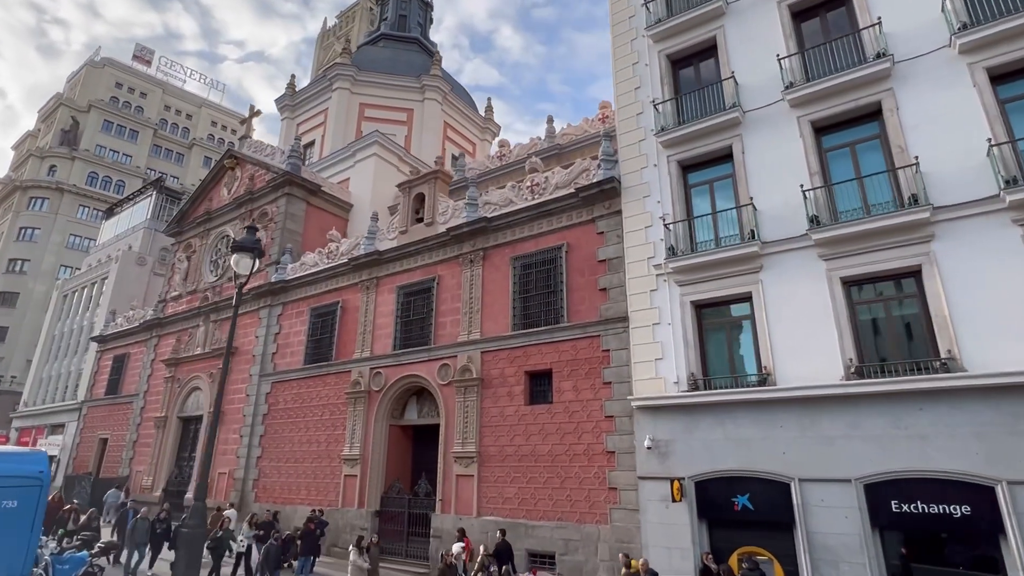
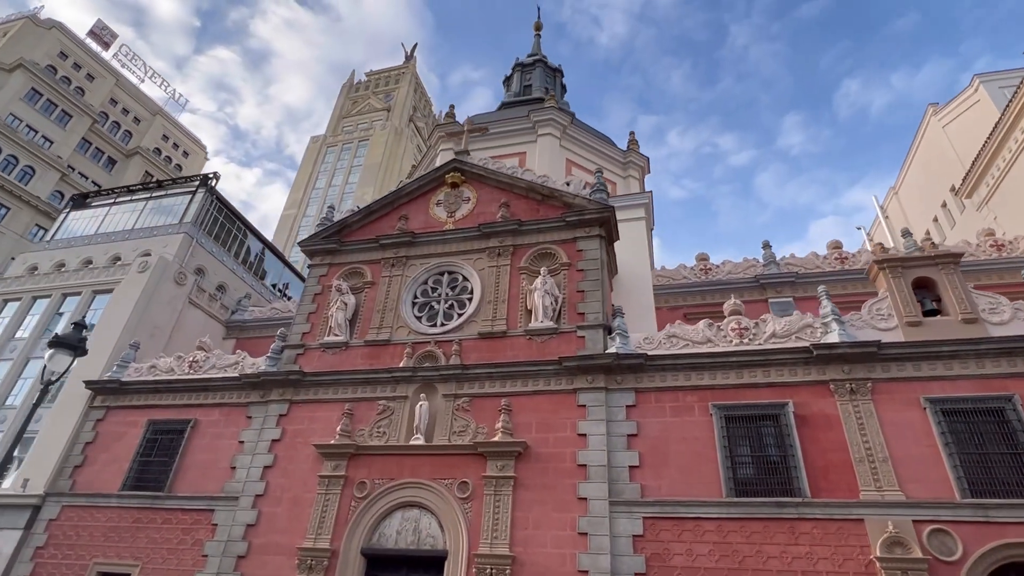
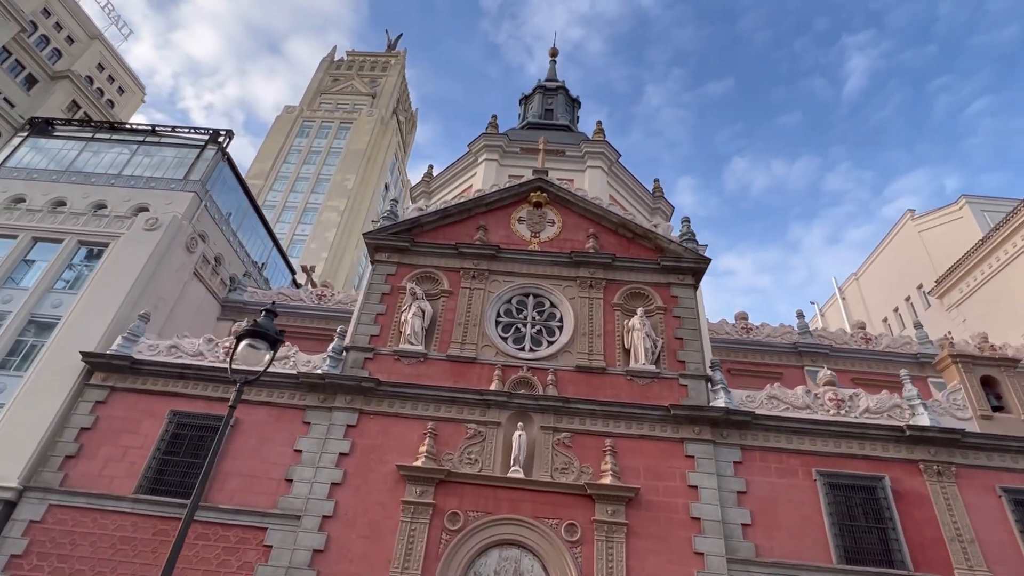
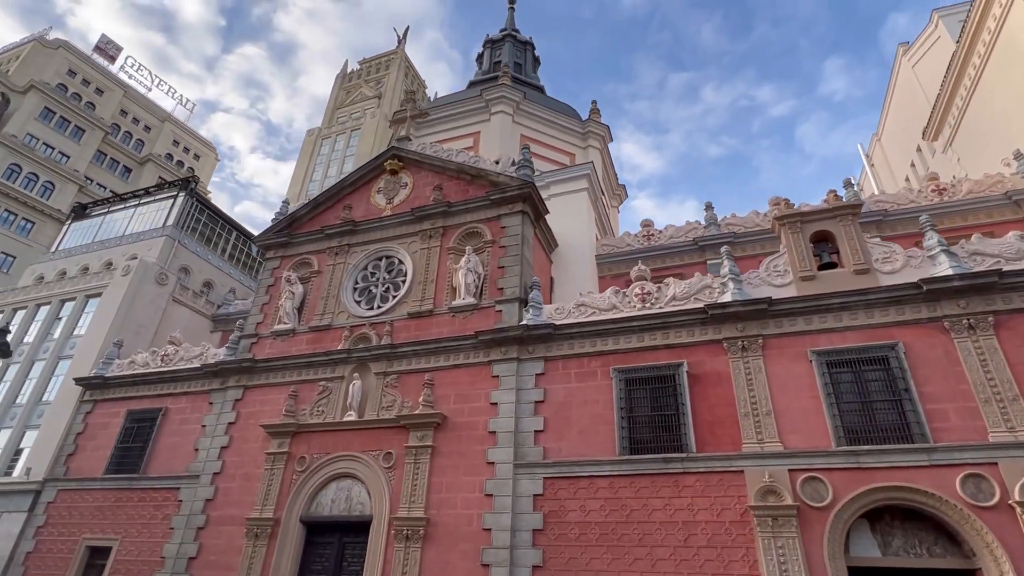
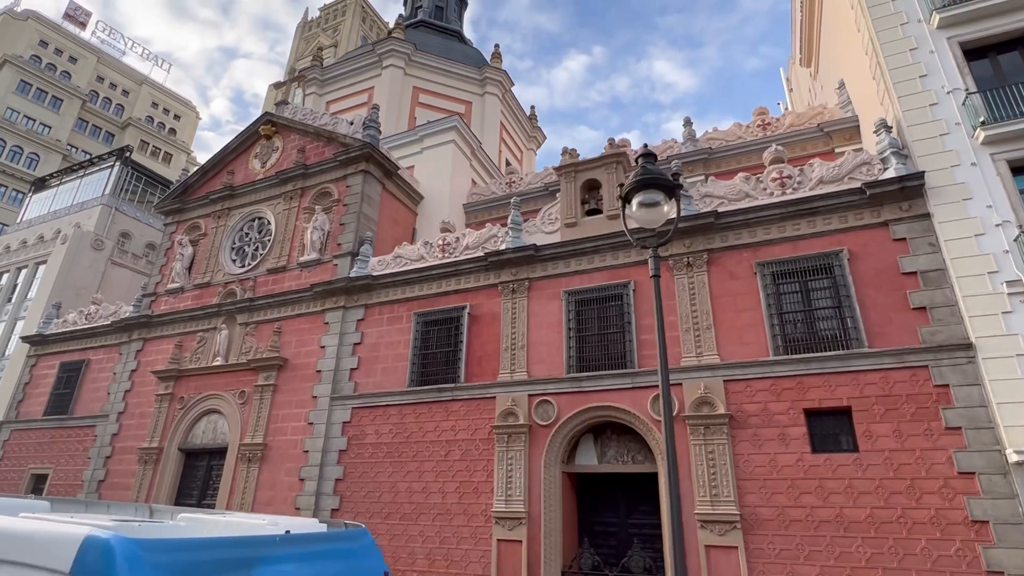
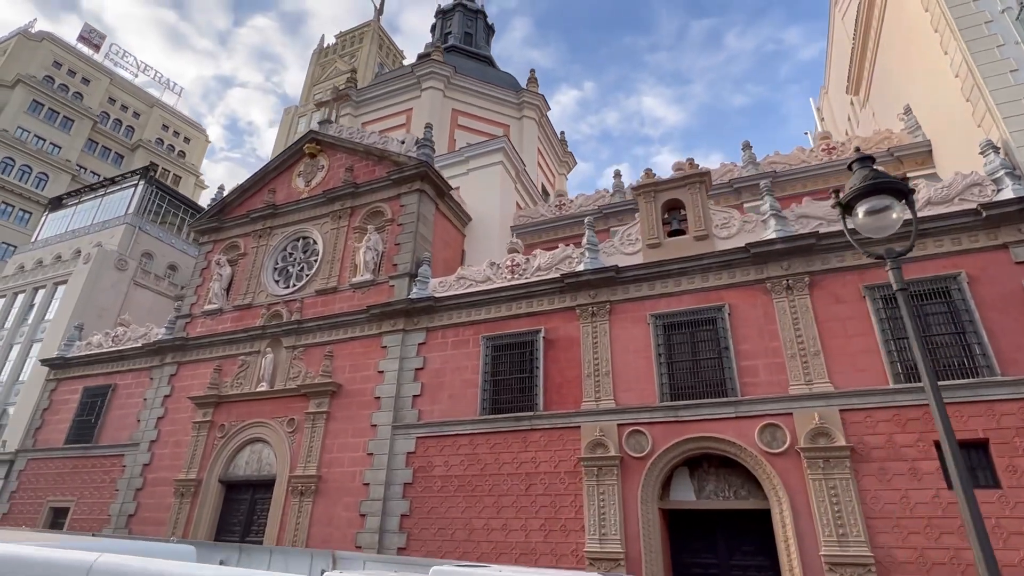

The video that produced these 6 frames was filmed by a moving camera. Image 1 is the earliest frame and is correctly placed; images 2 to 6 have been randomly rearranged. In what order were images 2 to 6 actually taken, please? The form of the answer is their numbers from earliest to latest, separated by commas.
5, 6, 4, 2, 3
